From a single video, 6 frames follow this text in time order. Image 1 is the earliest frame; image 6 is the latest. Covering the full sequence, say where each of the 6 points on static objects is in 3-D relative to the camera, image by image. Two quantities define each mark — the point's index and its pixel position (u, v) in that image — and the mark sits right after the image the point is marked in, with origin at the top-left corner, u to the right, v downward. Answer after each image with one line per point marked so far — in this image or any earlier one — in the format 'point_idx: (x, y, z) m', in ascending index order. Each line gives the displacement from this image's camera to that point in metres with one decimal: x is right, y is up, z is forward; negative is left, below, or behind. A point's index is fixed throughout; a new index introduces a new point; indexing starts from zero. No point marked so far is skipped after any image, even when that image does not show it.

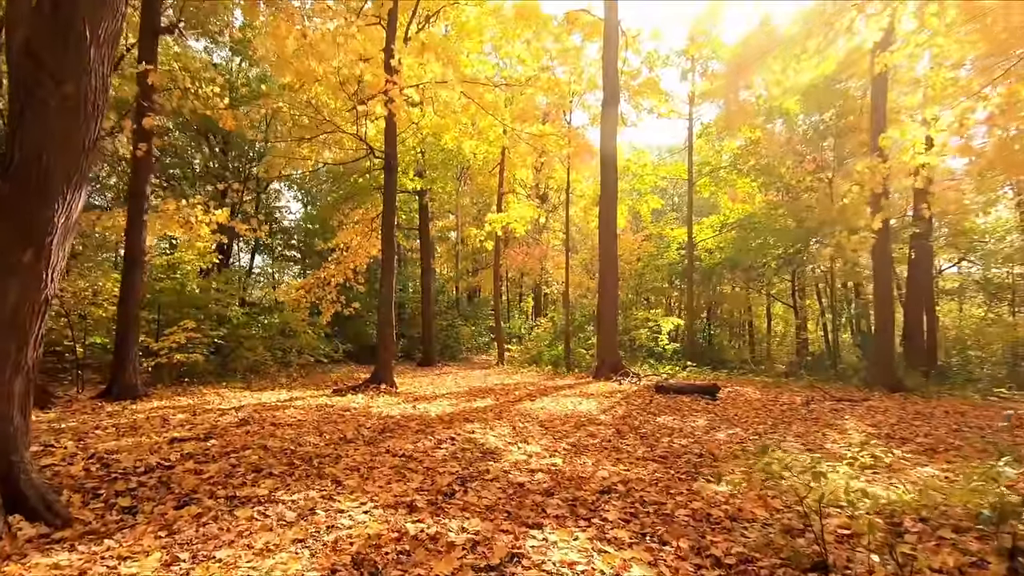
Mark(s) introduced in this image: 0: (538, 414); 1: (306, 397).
0: (+0.3, -1.6, +6.6) m
1: (-3.1, -1.6, +7.8) m
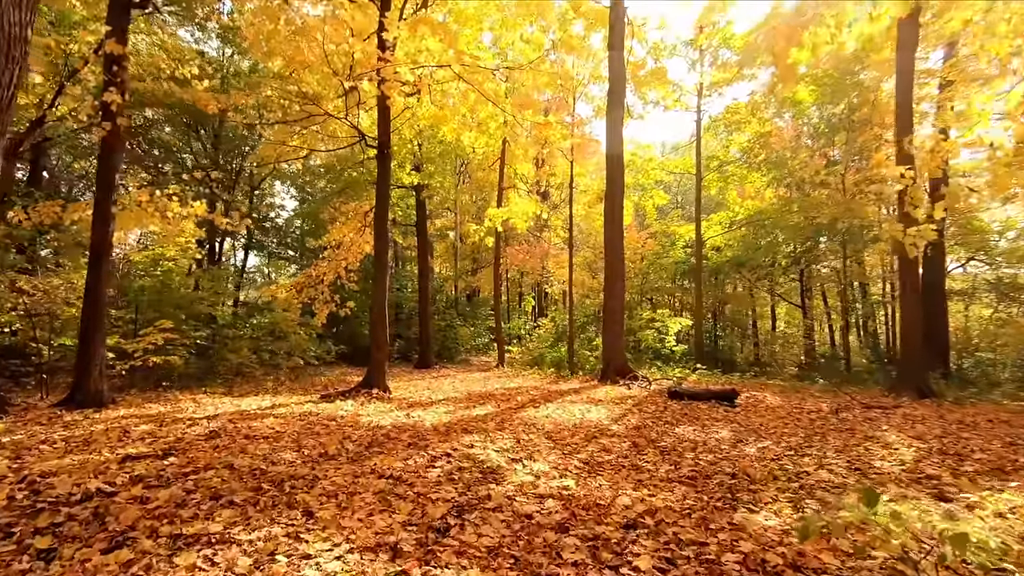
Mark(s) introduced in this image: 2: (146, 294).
0: (+0.4, -1.6, +6.0) m
1: (-3.1, -1.6, +7.2) m
2: (-6.5, -0.1, +9.3) m
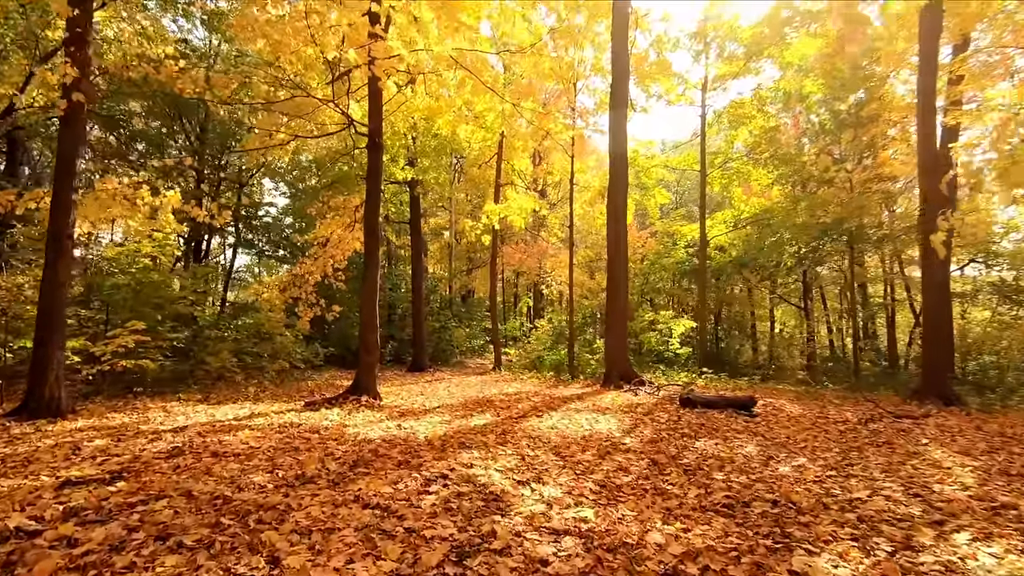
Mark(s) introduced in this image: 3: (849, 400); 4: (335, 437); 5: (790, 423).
0: (+0.4, -1.6, +5.4) m
1: (-3.1, -1.6, +6.6) m
2: (-6.5, -0.1, +8.6) m
3: (+5.5, -1.8, +8.3) m
4: (-1.8, -1.5, +5.2) m
5: (+3.3, -1.6, +6.2) m
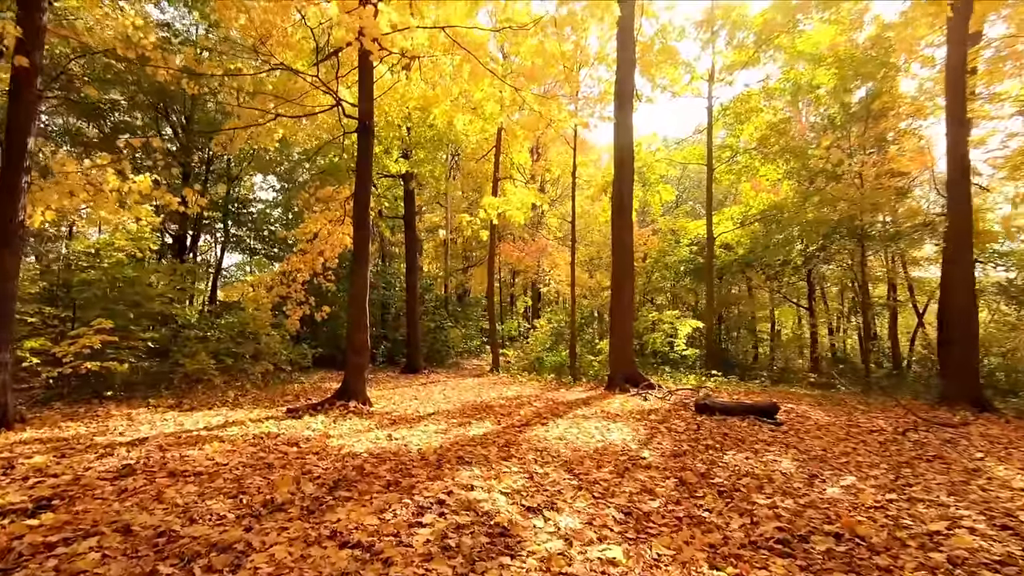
0: (+0.4, -1.5, +4.8) m
1: (-3.1, -1.5, +5.9) m
2: (-6.5, 0.0, +8.0) m
3: (+5.5, -1.8, +7.7) m
4: (-1.7, -1.4, +4.6) m
5: (+3.4, -1.6, +5.6) m
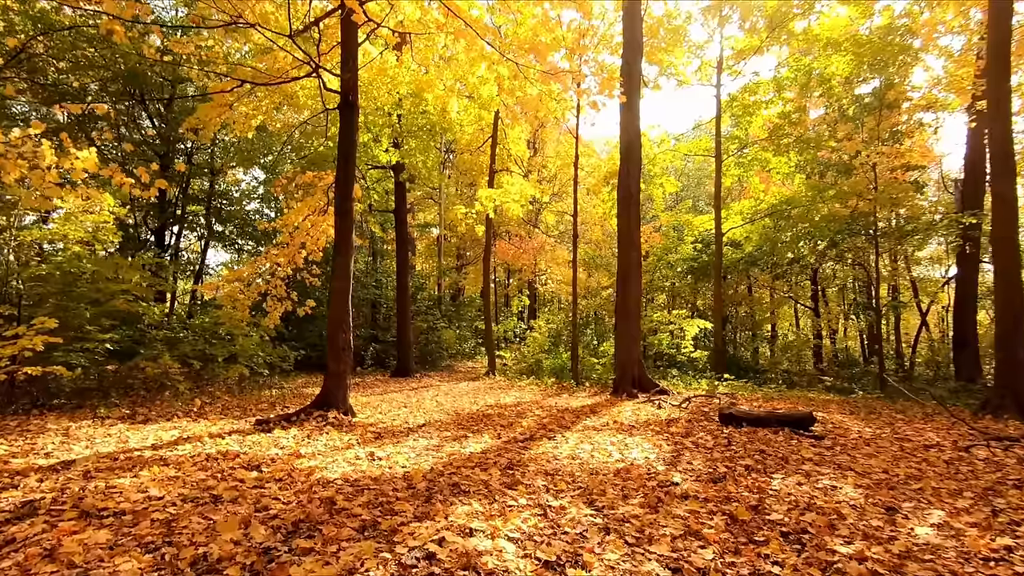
0: (+0.5, -1.5, +4.1) m
1: (-3.0, -1.4, +5.1) m
2: (-6.5, 0.0, +7.1) m
3: (+5.5, -1.7, +7.0) m
4: (-1.7, -1.4, +3.7) m
5: (+3.4, -1.5, +4.9) m
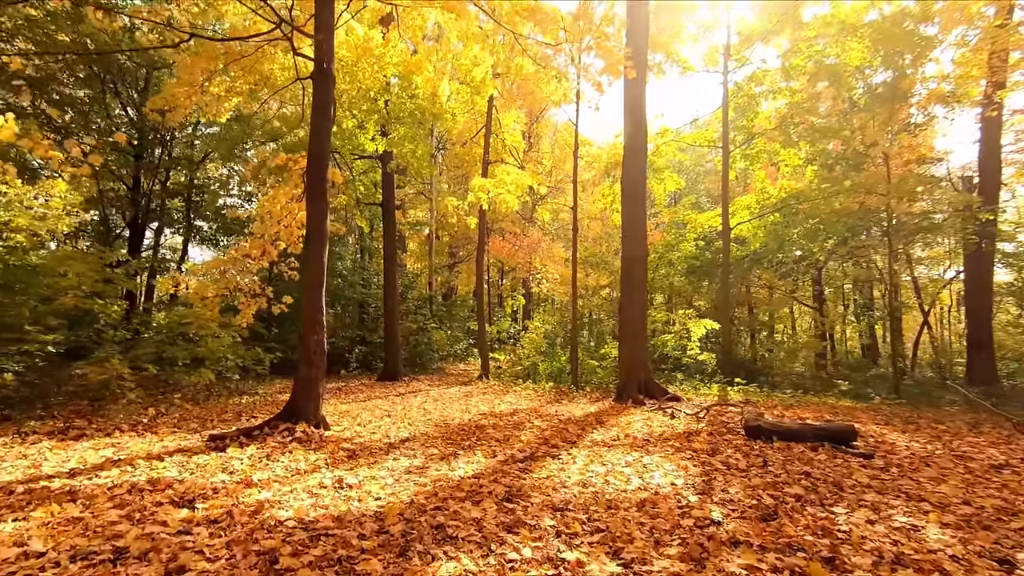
0: (+0.5, -1.4, +3.3) m
1: (-3.0, -1.4, +4.3) m
2: (-6.6, +0.1, +6.2) m
3: (+5.4, -1.7, +6.3) m
4: (-1.7, -1.3, +2.9) m
5: (+3.4, -1.5, +4.1) m
